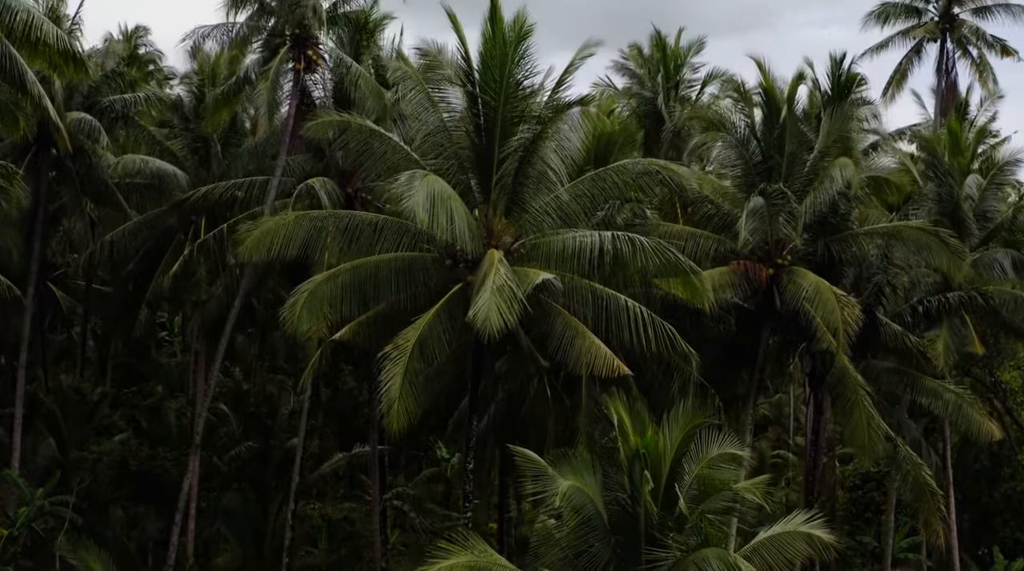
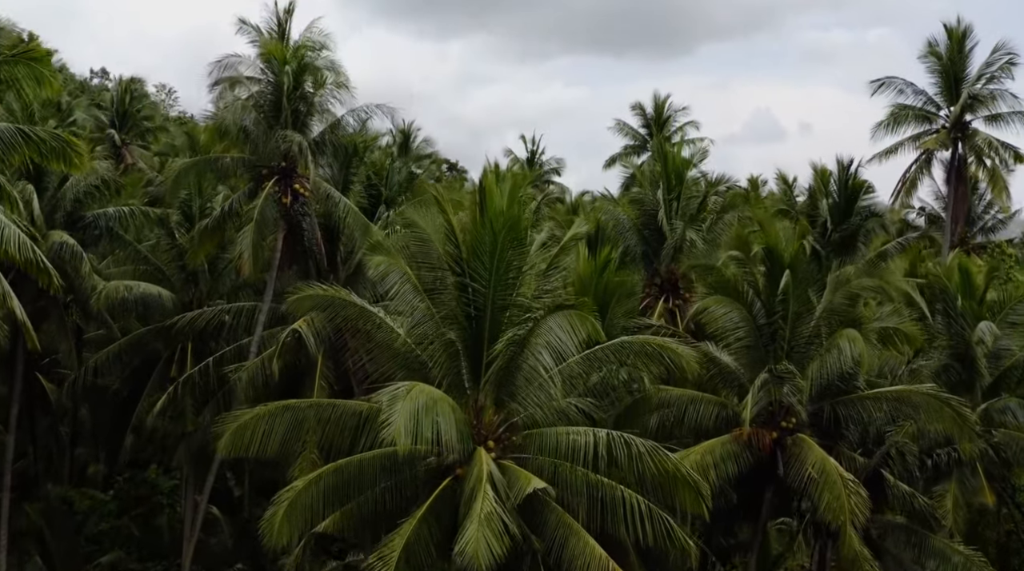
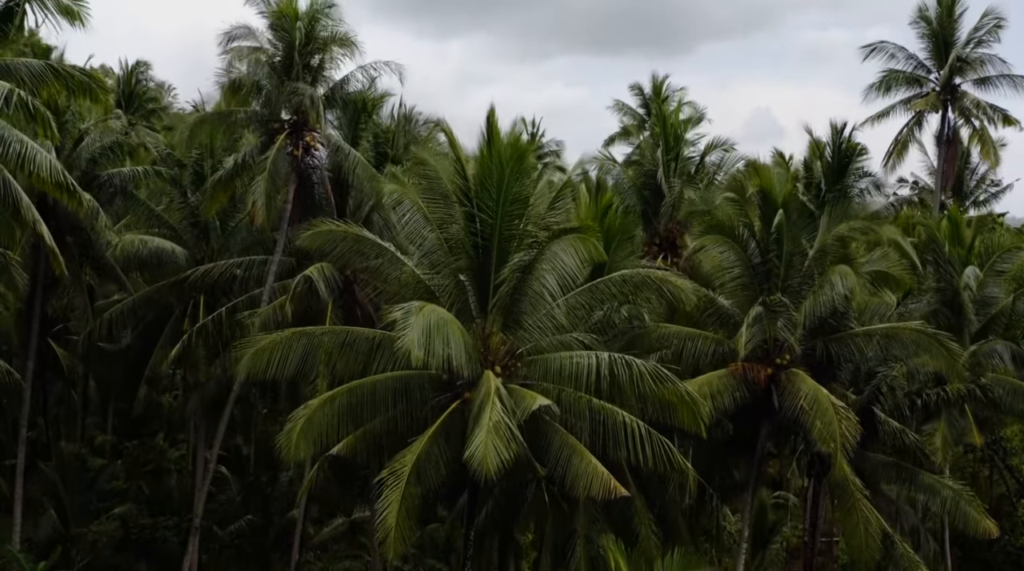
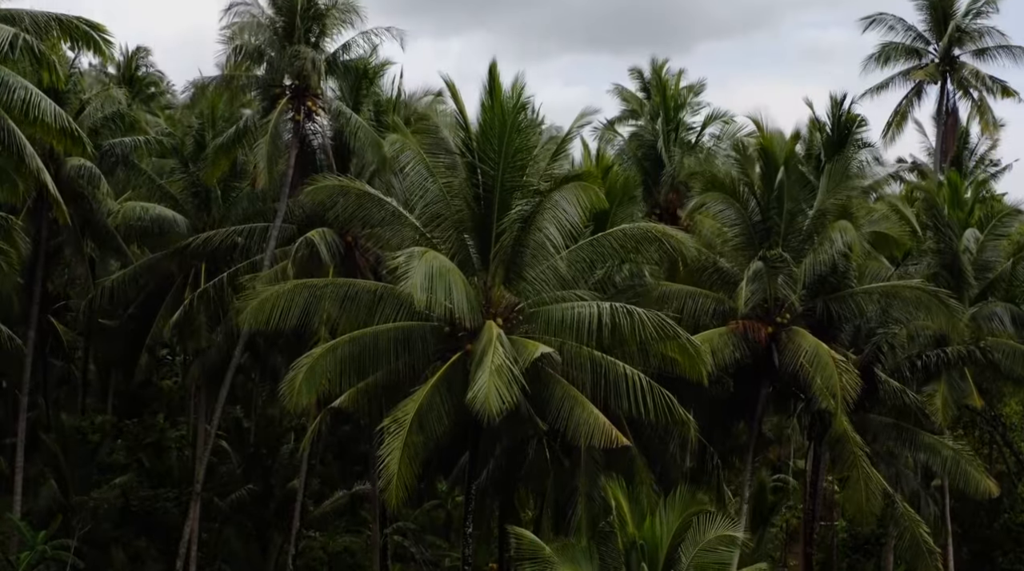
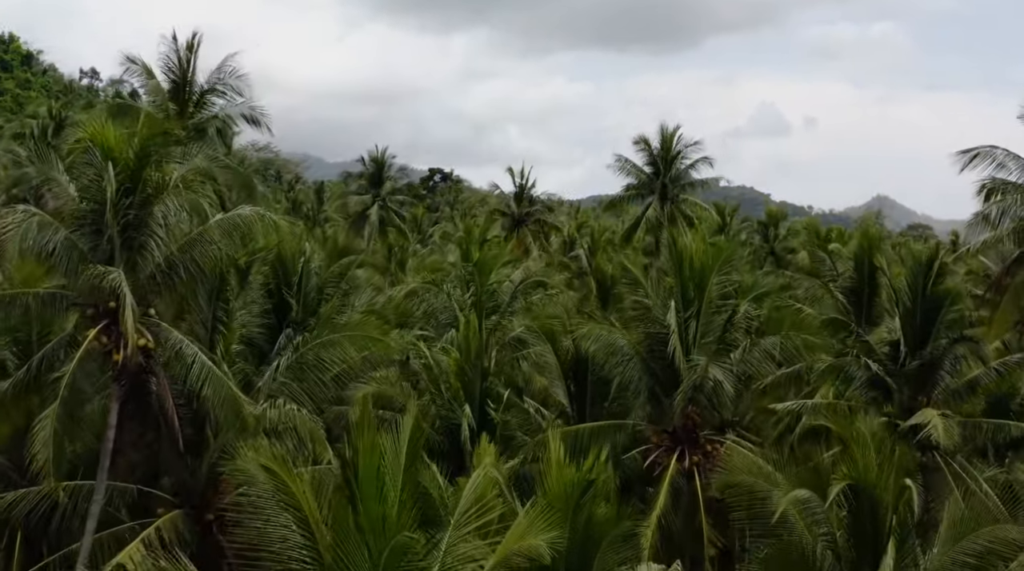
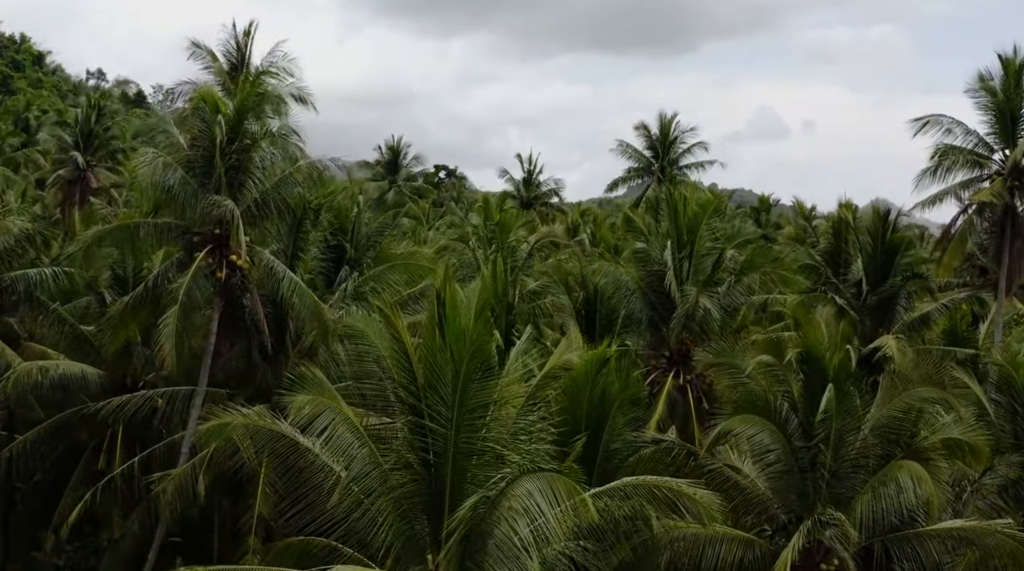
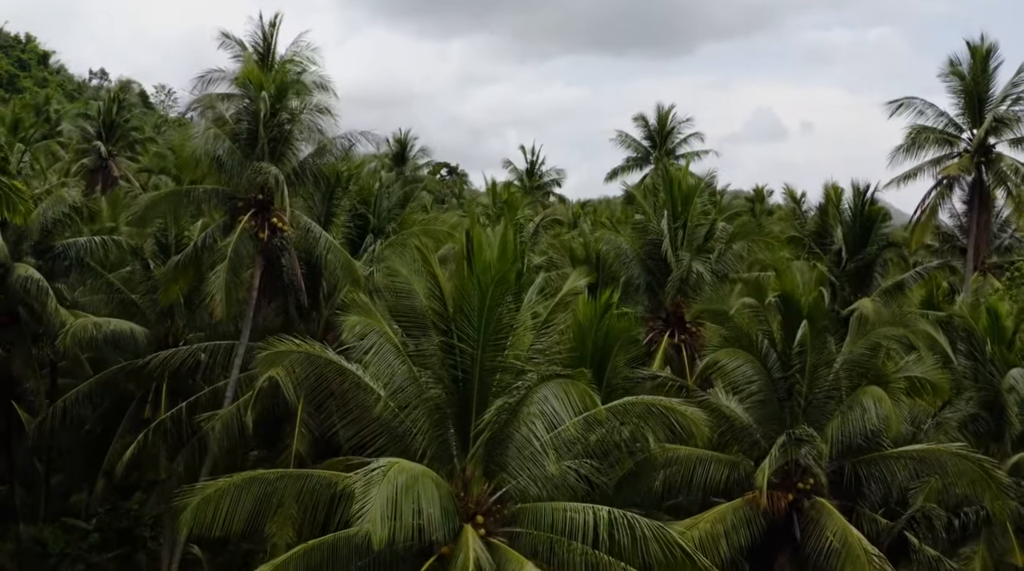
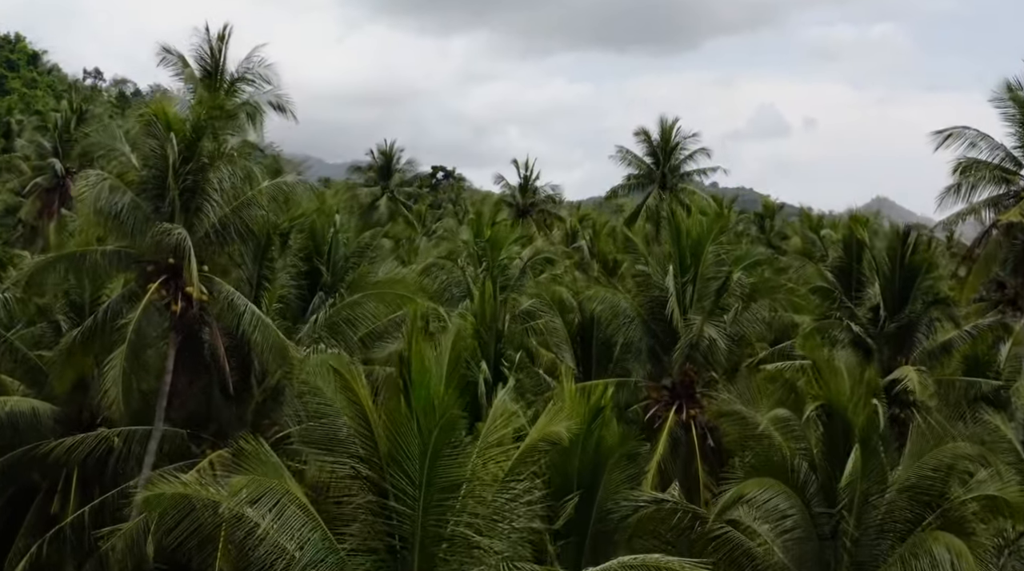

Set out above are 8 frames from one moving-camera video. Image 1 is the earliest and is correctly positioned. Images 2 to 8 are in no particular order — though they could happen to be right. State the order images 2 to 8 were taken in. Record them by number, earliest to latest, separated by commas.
4, 3, 2, 7, 6, 8, 5
